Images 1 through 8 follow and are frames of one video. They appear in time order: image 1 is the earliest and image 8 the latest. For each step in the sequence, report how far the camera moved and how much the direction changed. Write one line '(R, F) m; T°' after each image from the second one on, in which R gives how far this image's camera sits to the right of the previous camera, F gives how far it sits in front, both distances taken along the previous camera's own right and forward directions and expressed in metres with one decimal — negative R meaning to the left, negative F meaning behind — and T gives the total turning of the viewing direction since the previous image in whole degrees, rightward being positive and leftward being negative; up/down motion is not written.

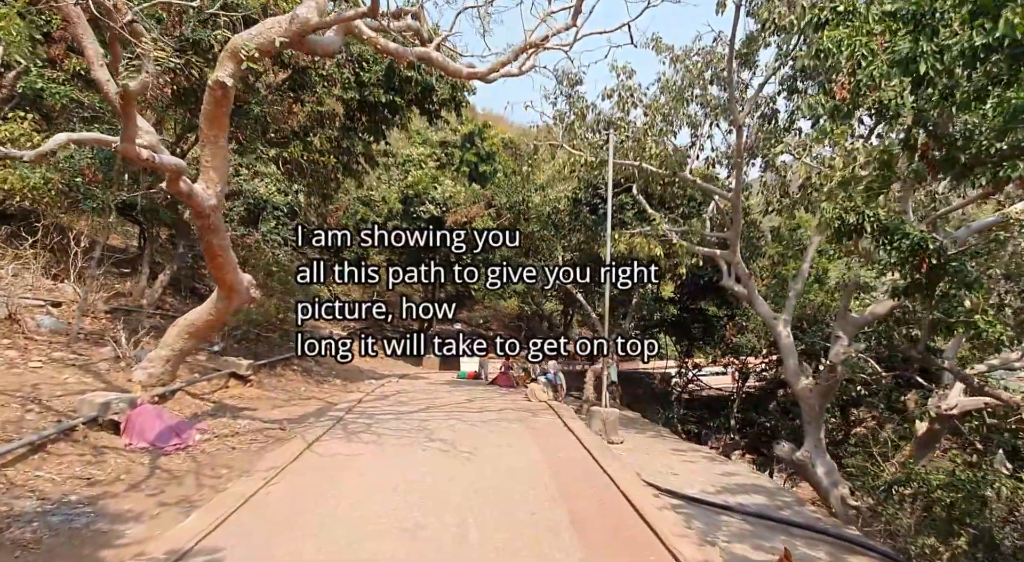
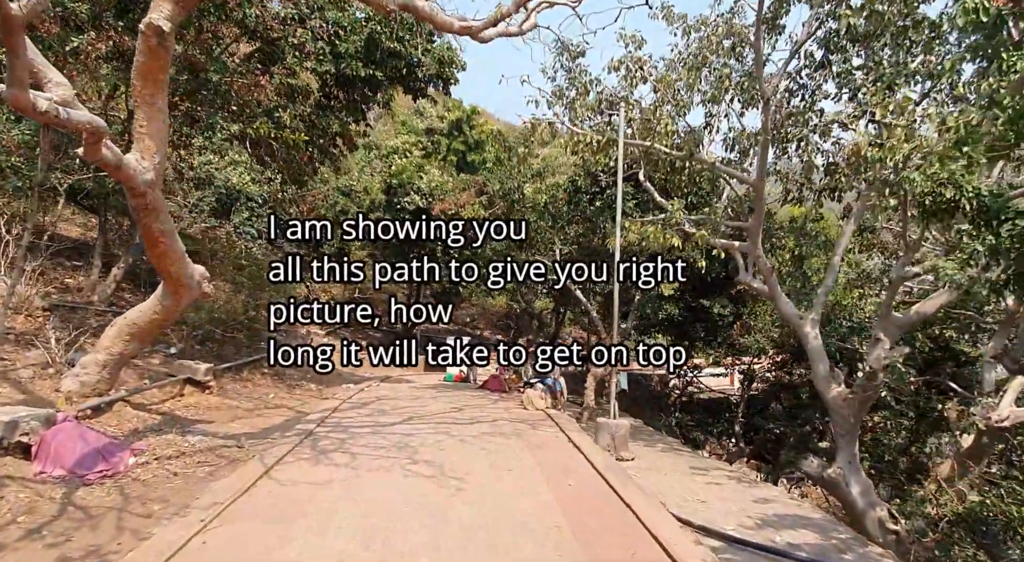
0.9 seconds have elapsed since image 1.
(-0.1, +1.2) m; +1°
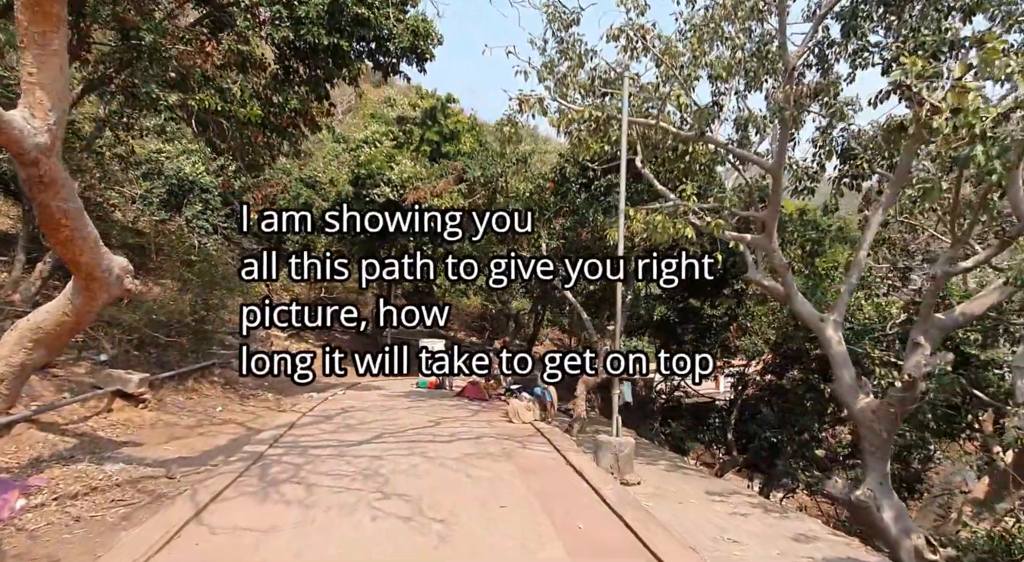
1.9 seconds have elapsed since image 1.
(-0.2, +1.2) m; +3°
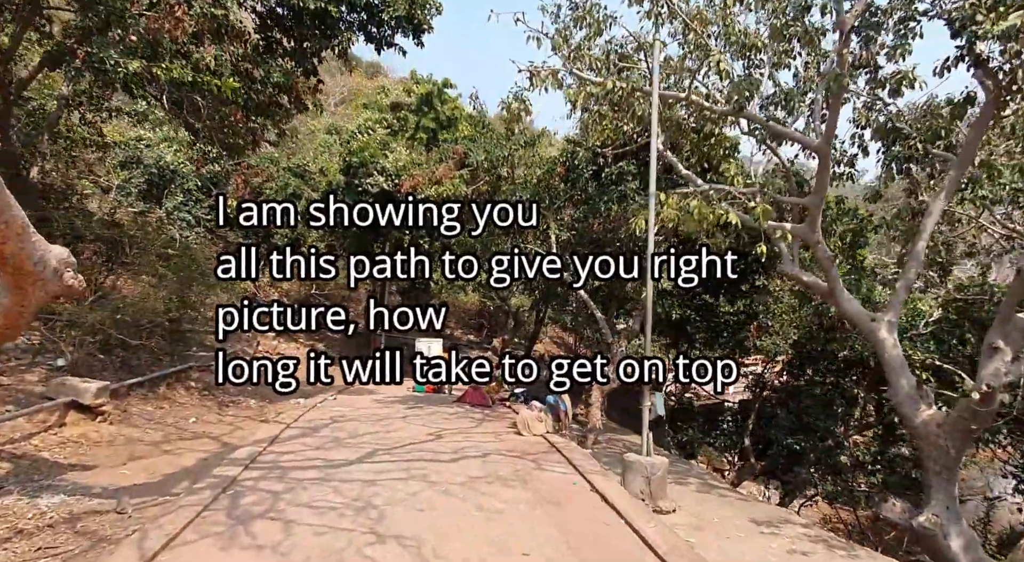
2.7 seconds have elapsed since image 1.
(-0.2, +1.0) m; +1°
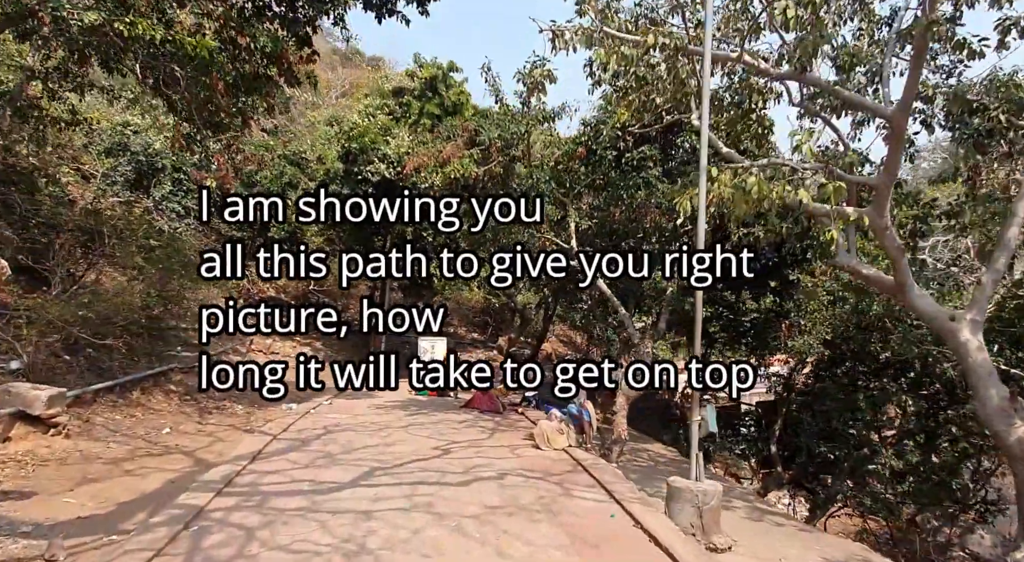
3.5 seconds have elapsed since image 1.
(-0.2, +1.0) m; 0°
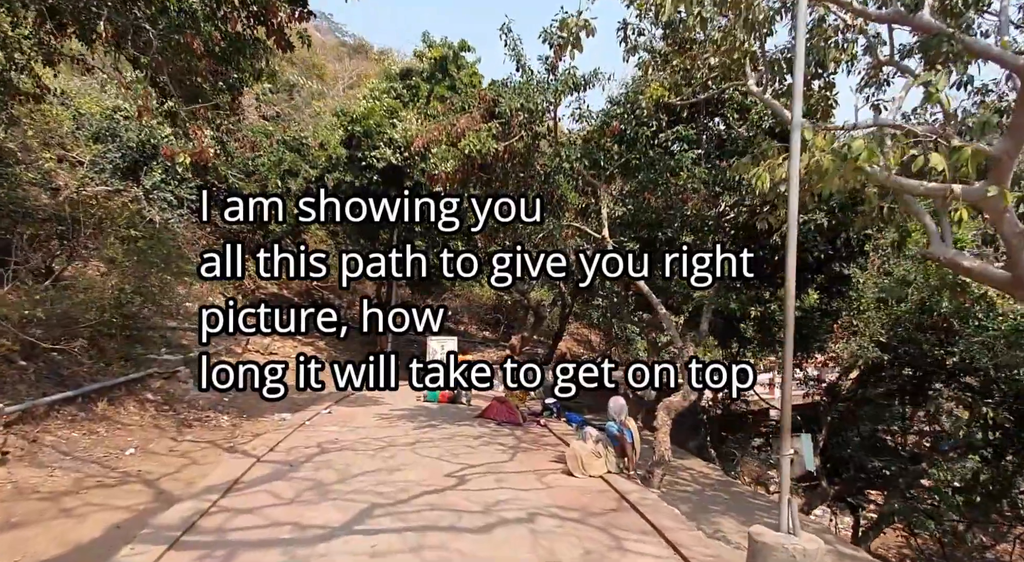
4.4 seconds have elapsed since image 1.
(-0.2, +1.2) m; -1°
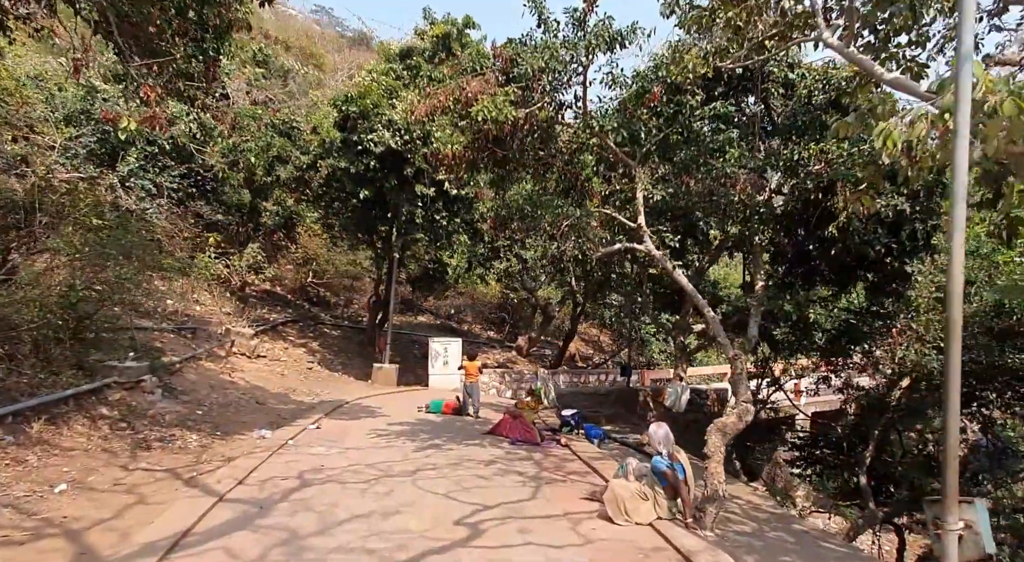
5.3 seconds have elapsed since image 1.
(-0.2, +1.2) m; 0°
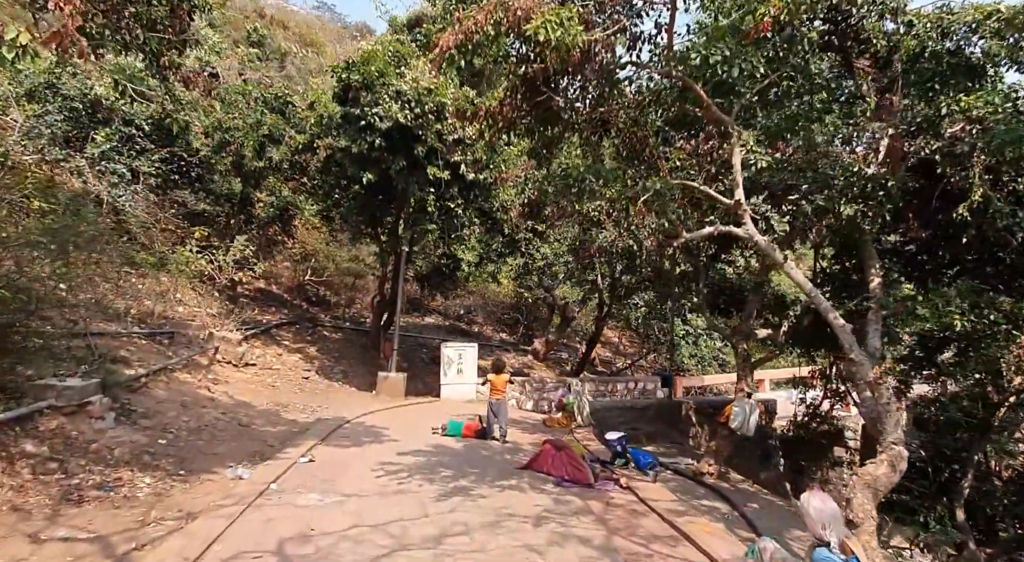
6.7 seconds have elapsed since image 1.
(-0.4, +1.7) m; 0°
